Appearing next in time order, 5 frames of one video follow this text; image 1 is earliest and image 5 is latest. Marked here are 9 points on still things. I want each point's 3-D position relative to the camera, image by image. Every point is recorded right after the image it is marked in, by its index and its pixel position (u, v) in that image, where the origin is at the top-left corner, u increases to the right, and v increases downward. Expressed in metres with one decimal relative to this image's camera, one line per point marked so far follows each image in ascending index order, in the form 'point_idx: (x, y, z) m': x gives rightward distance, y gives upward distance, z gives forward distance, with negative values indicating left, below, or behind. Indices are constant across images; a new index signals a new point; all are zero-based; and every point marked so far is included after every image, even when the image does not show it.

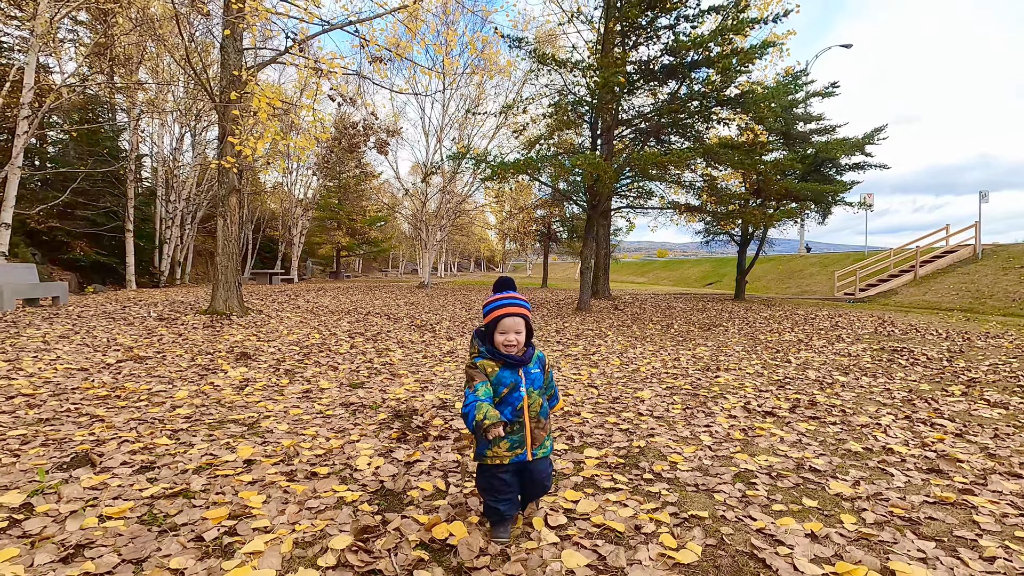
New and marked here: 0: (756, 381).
0: (+2.4, -0.9, +5.3) m
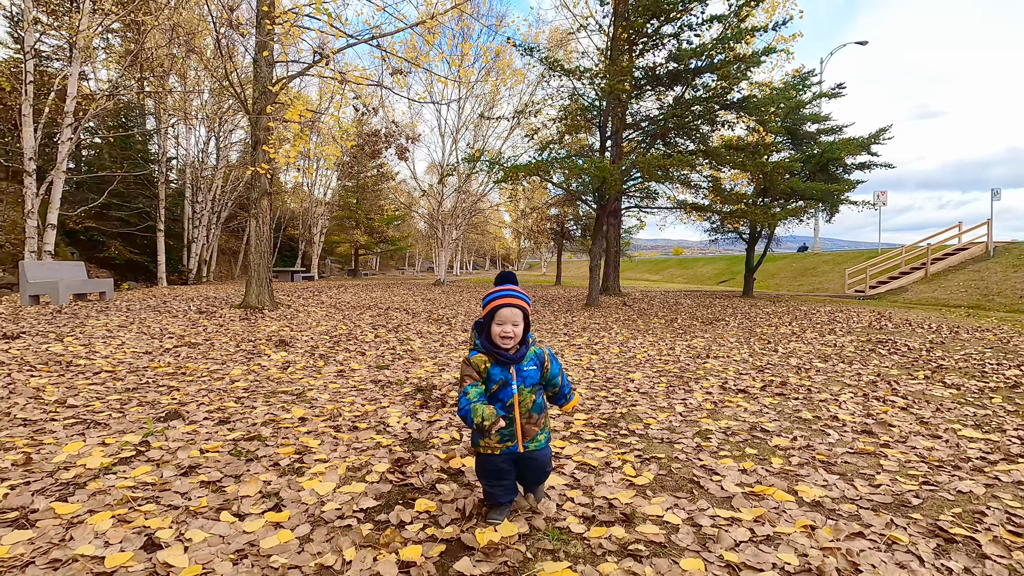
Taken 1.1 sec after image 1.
0: (+2.5, -0.8, +5.8) m
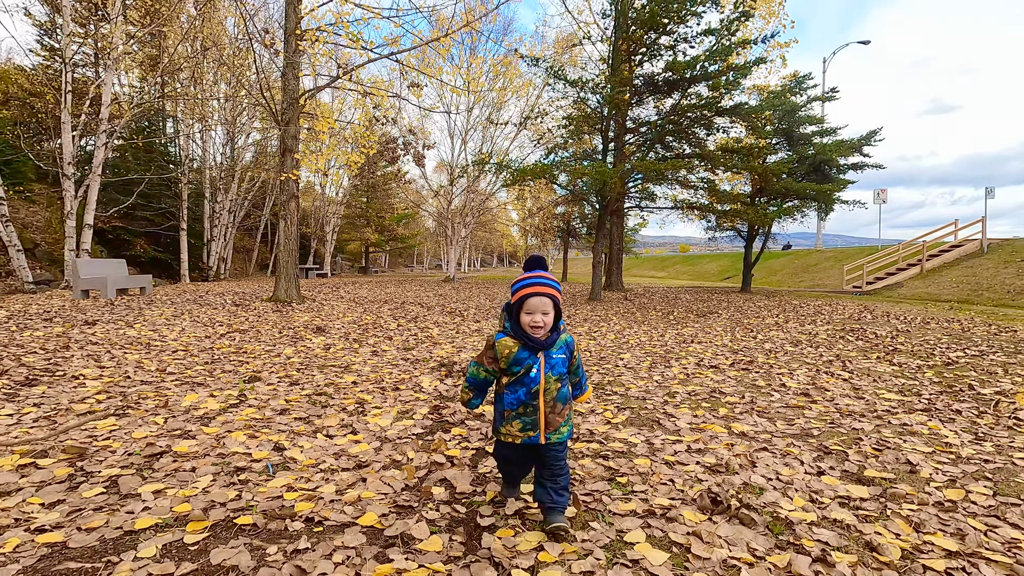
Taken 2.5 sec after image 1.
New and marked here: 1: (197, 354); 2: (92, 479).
0: (+2.6, -0.8, +6.7) m
1: (-3.2, -0.7, +5.4) m
2: (-1.8, -0.8, +2.3) m
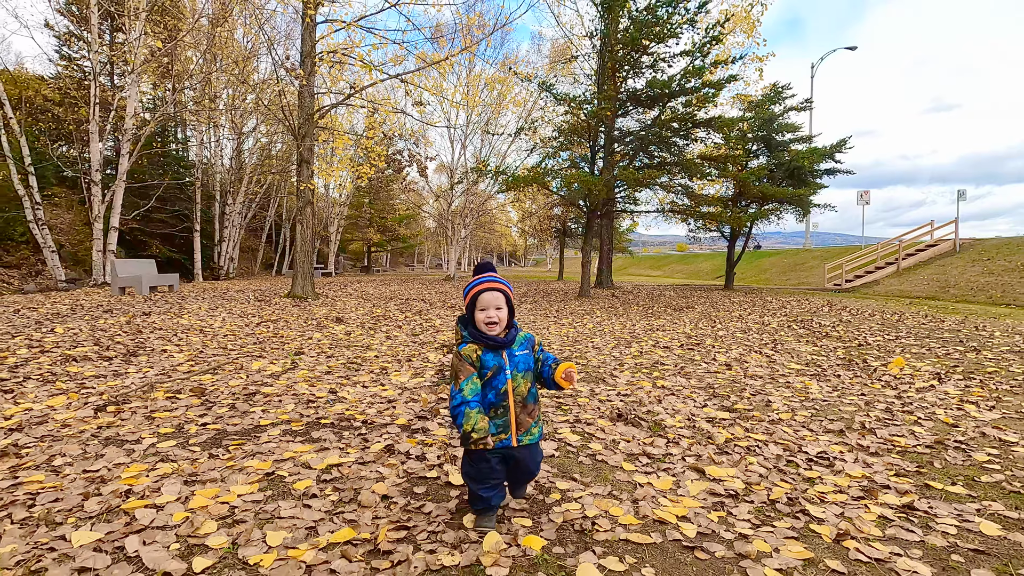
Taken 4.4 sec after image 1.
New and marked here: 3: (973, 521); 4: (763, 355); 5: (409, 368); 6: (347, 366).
0: (+2.4, -0.7, +7.9) m
1: (-3.3, -0.6, +6.6) m
2: (-2.0, -0.8, +3.6) m
3: (+1.8, -0.9, +2.1) m
4: (+2.9, -0.8, +6.2) m
5: (-1.0, -0.8, +5.0) m
6: (-1.6, -0.7, +5.0) m
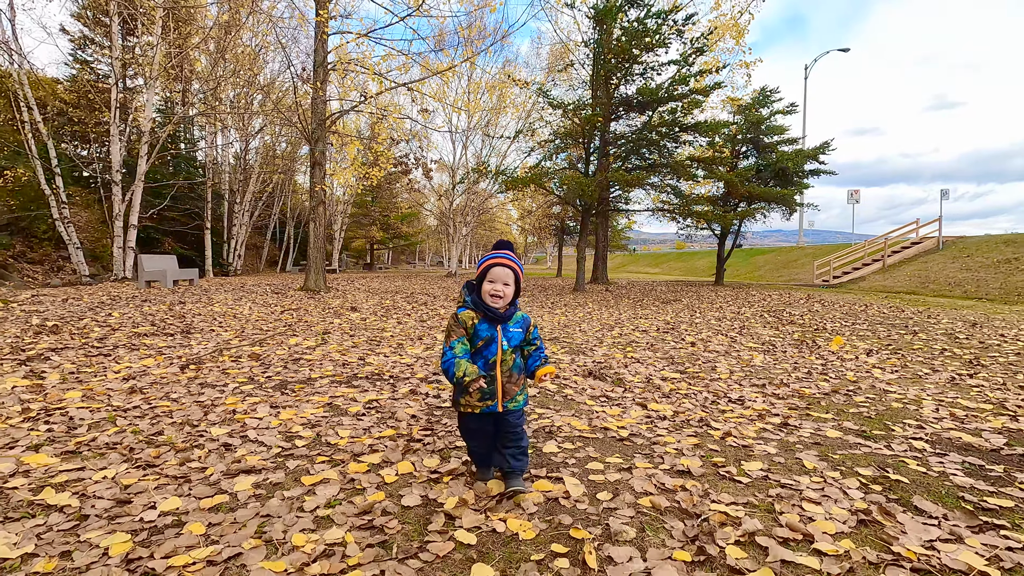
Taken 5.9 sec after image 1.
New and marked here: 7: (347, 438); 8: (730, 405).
0: (+2.4, -0.6, +8.8) m
1: (-3.3, -0.5, +7.5) m
2: (-2.0, -0.6, +4.5) m
3: (+1.8, -0.8, +3.1) m
4: (+2.9, -0.7, +7.1) m
5: (-1.0, -0.6, +6.0) m
6: (-1.6, -0.6, +5.9) m
7: (-0.8, -0.8, +2.7) m
8: (+1.5, -0.8, +3.6) m
